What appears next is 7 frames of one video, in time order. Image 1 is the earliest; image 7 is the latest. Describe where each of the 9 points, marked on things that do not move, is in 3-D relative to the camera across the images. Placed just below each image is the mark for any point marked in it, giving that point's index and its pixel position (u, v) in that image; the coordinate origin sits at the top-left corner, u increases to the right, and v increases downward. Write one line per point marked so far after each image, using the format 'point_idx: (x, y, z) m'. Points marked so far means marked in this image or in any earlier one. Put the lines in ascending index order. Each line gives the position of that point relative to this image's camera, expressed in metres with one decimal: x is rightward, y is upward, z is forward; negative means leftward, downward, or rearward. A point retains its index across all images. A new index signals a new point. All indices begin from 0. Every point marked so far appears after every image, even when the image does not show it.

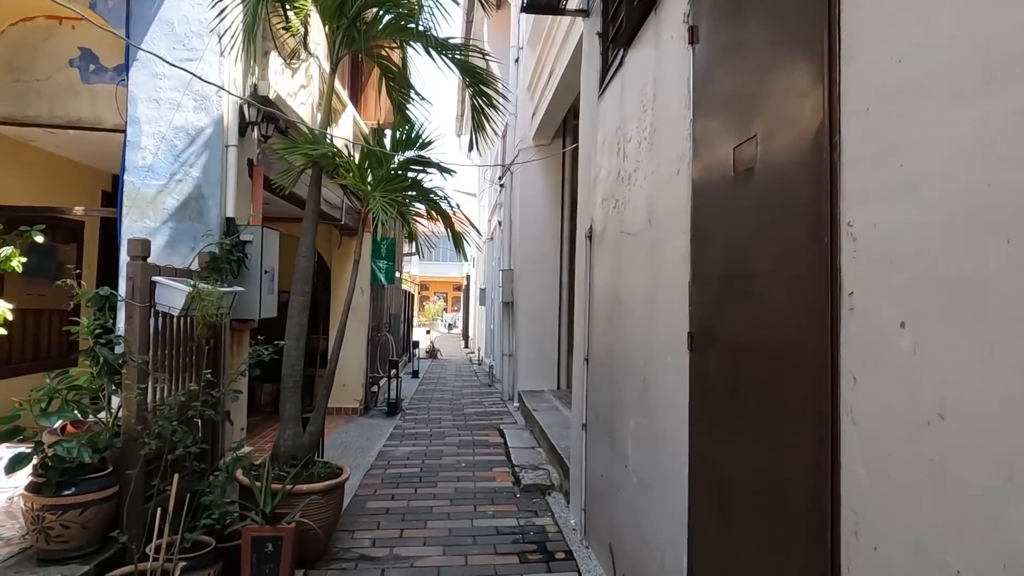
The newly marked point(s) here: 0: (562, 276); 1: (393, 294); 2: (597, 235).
0: (+0.7, +0.1, +8.9) m
1: (-2.1, -0.1, +11.6) m
2: (+0.5, +0.3, +3.8) m
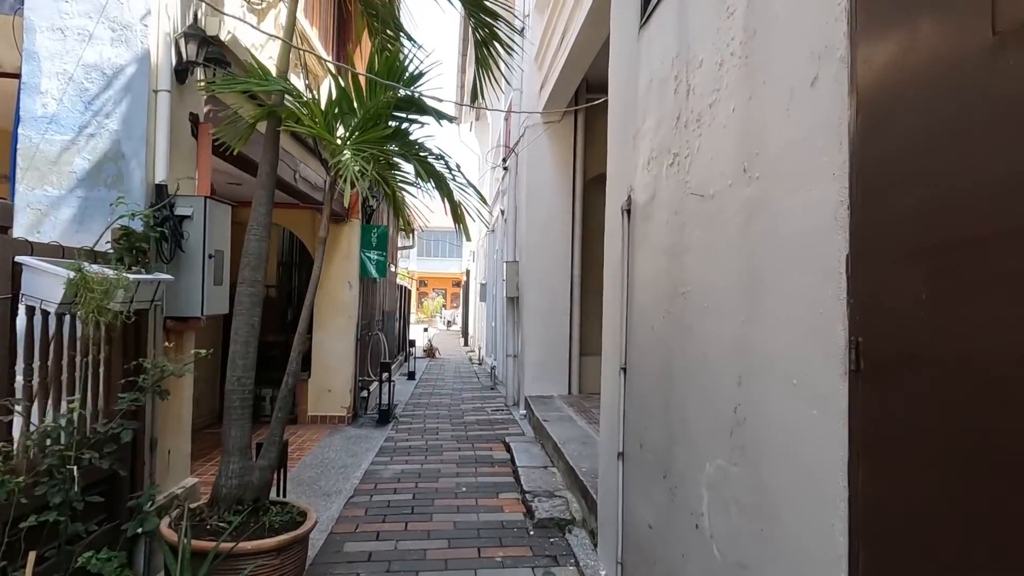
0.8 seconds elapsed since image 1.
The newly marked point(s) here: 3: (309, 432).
0: (+0.7, +0.2, +8.0) m
1: (-2.0, 0.0, +10.6) m
2: (+0.6, +0.4, +2.9) m
3: (-2.1, -1.5, +6.9) m
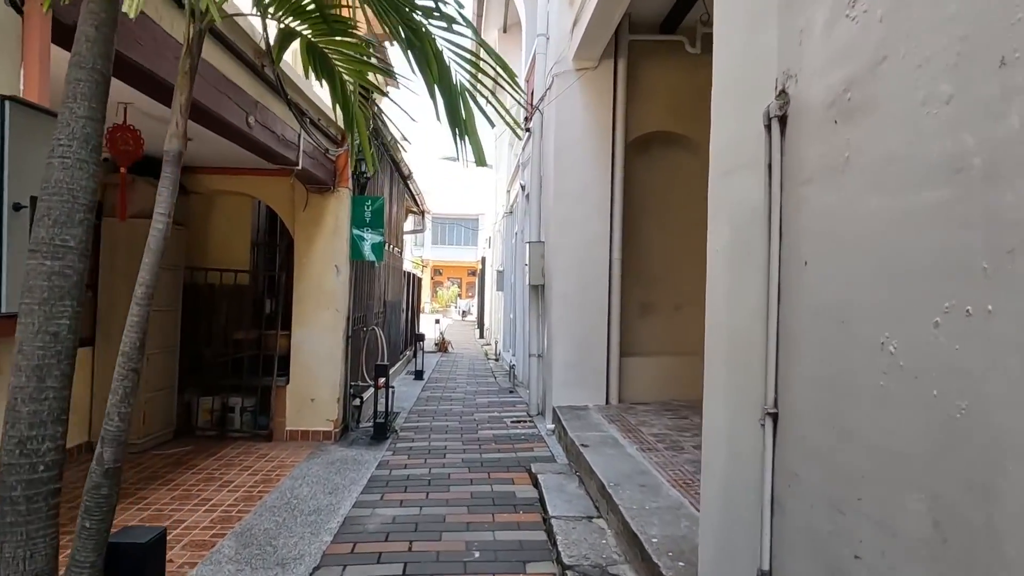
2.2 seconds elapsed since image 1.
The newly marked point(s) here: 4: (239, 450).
0: (+1.0, +0.4, +6.5) m
1: (-1.7, +0.2, +9.2) m
2: (+0.7, +0.4, +1.5) m
3: (-1.9, -1.4, +5.5) m
4: (-2.3, -1.4, +5.6) m
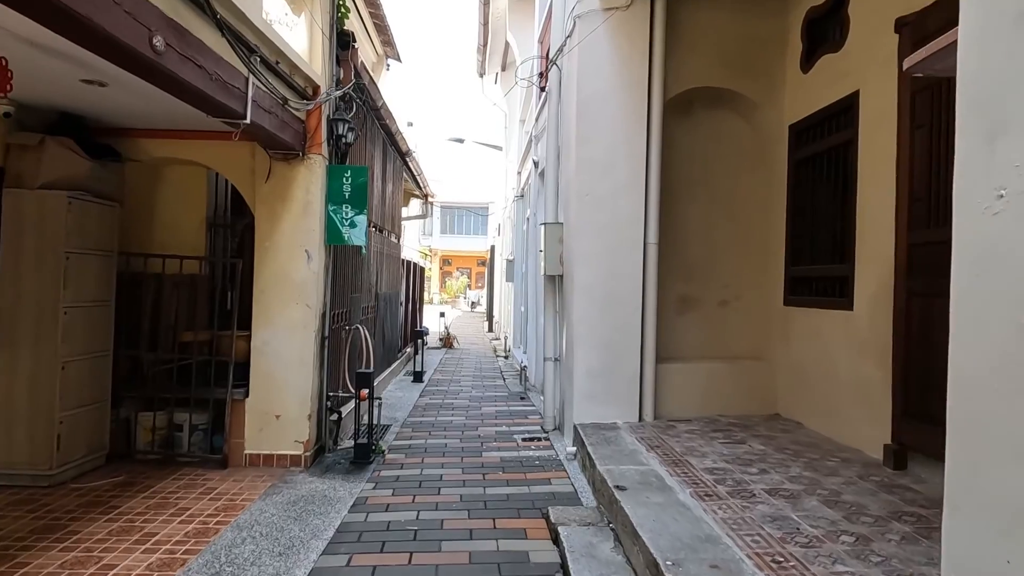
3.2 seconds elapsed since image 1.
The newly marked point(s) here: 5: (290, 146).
0: (+1.1, +0.4, +5.3) m
1: (-1.6, +0.3, +8.1) m
2: (+0.7, +0.4, +0.3) m
3: (-1.8, -1.3, +4.4) m
4: (-2.2, -1.3, +4.5) m
5: (-1.6, +1.0, +4.7) m
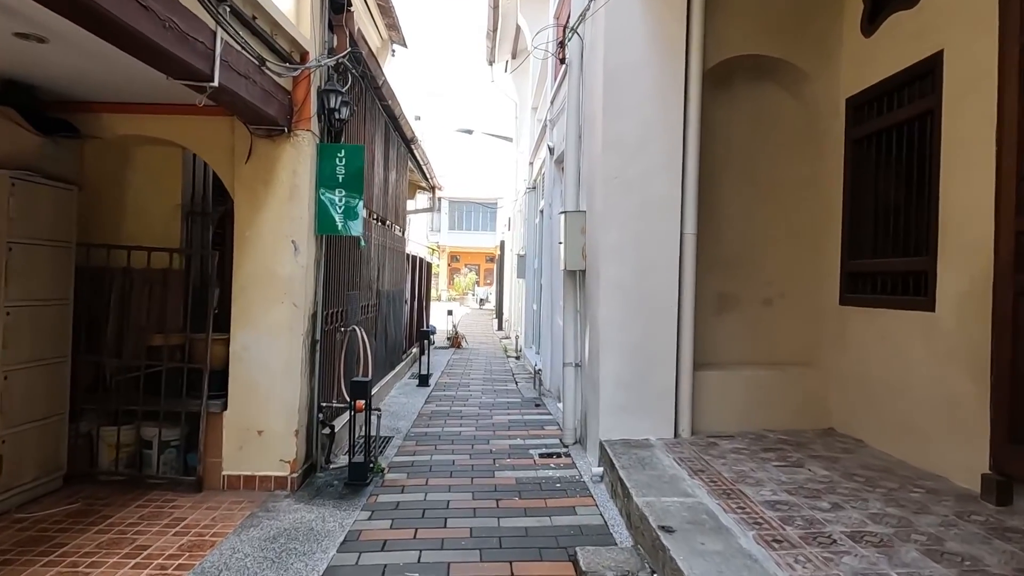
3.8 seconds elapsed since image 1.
0: (+1.2, +0.5, +4.6) m
1: (-1.4, +0.3, +7.5) m
2: (+0.8, +0.4, -0.4) m
3: (-1.7, -1.3, +3.8) m
4: (-2.1, -1.3, +3.8) m
5: (-1.5, +1.0, +4.1) m
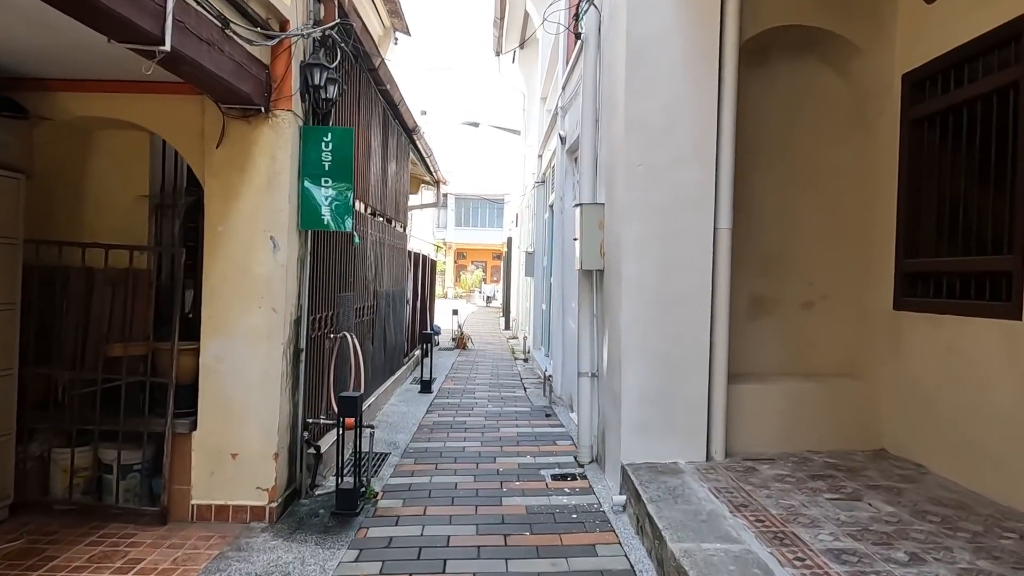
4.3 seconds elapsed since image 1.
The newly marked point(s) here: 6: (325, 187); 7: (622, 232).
0: (+1.3, +0.4, +4.1) m
1: (-1.3, +0.3, +6.9) m
2: (+0.8, +0.4, -0.9) m
3: (-1.7, -1.3, +3.2) m
4: (-2.1, -1.3, +3.3) m
5: (-1.4, +1.0, +3.6) m
6: (-1.1, +0.6, +4.0) m
7: (+0.7, +0.4, +4.1) m
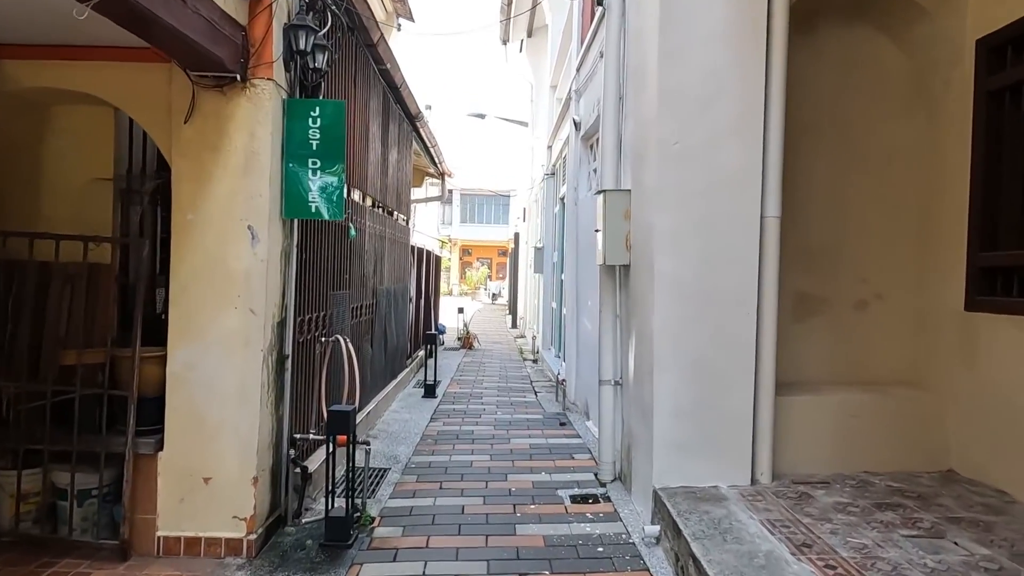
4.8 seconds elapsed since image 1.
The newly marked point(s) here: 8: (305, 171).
0: (+1.3, +0.5, +3.5) m
1: (-1.2, +0.3, +6.4) m
2: (+0.8, +0.4, -1.5) m
3: (-1.6, -1.3, +2.7) m
4: (-2.0, -1.3, +2.8) m
5: (-1.3, +1.0, +3.0) m
6: (-1.0, +0.6, +3.5) m
7: (+0.8, +0.4, +3.6) m
8: (-1.1, +0.6, +3.4) m
